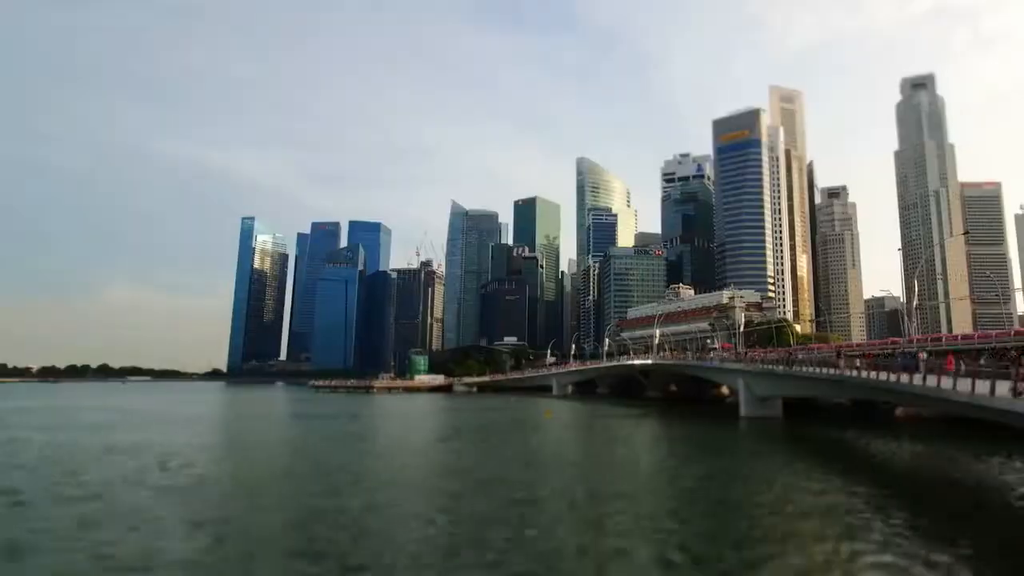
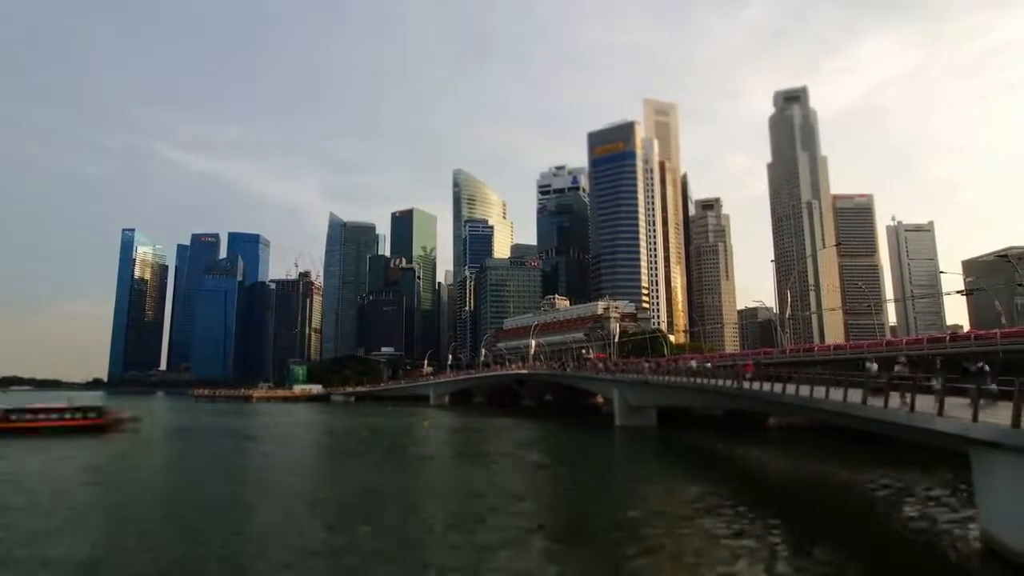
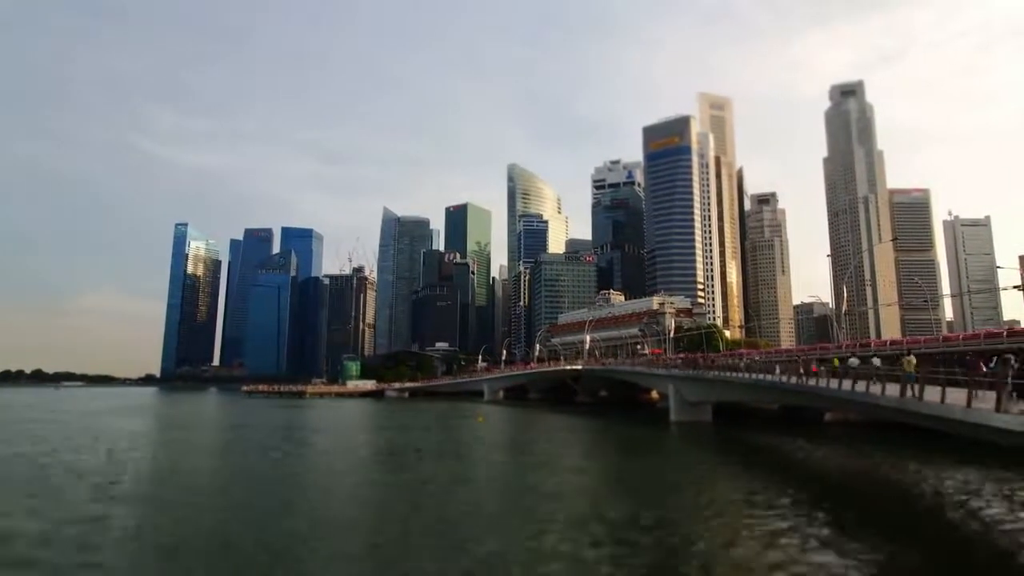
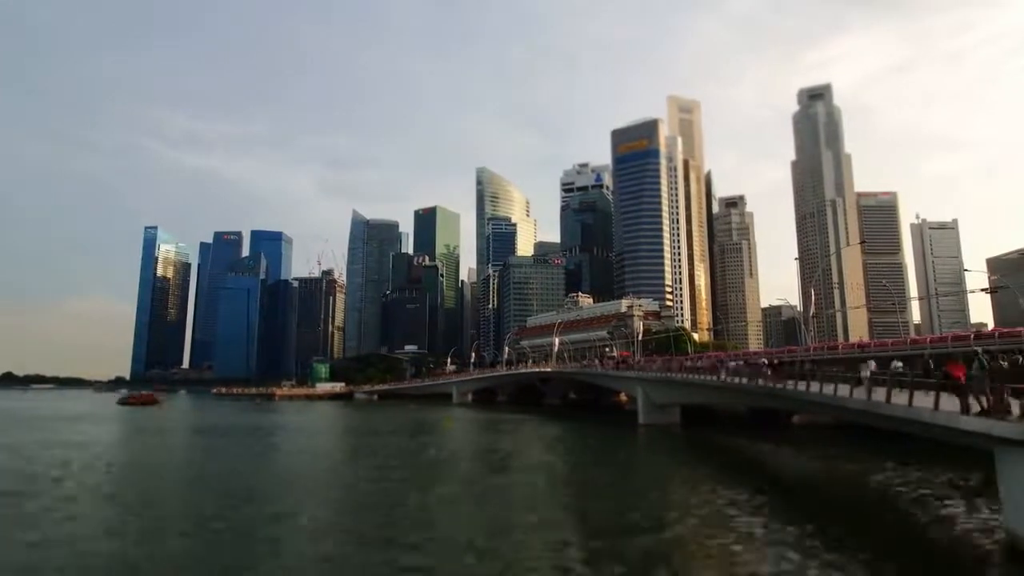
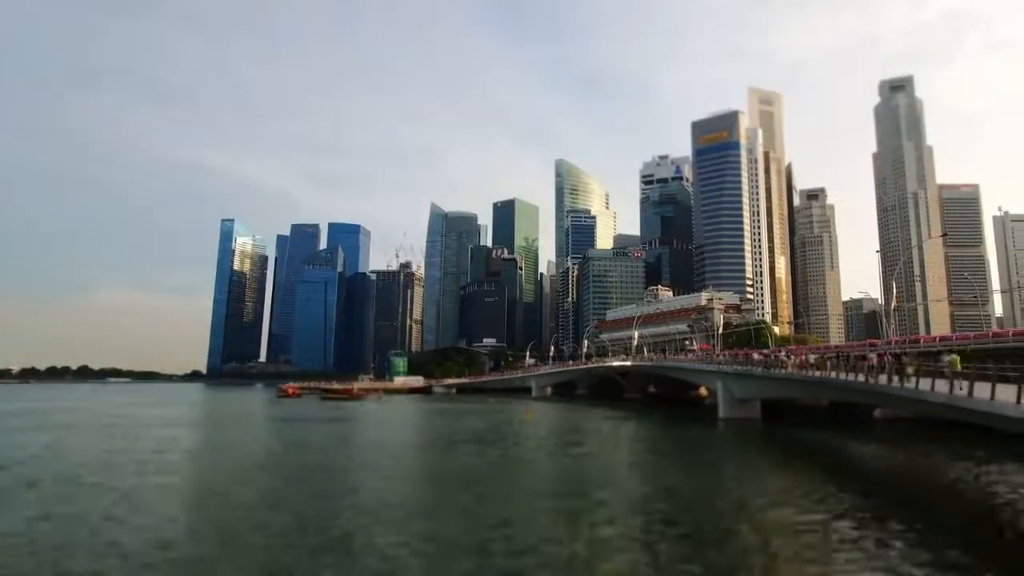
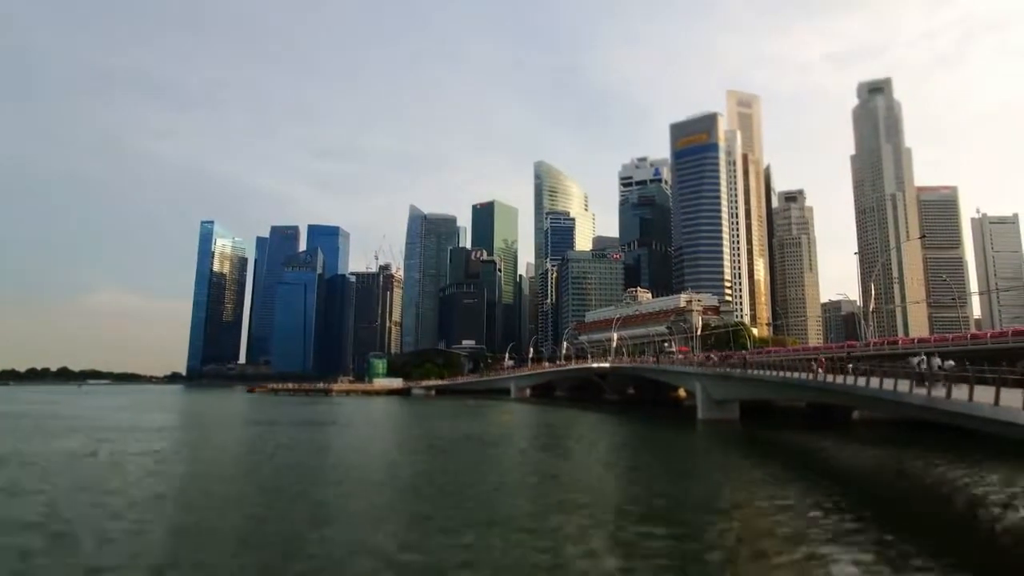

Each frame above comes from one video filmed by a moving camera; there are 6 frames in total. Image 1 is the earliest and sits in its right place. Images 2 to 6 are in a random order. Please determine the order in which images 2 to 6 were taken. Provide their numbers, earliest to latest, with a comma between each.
5, 6, 3, 4, 2
